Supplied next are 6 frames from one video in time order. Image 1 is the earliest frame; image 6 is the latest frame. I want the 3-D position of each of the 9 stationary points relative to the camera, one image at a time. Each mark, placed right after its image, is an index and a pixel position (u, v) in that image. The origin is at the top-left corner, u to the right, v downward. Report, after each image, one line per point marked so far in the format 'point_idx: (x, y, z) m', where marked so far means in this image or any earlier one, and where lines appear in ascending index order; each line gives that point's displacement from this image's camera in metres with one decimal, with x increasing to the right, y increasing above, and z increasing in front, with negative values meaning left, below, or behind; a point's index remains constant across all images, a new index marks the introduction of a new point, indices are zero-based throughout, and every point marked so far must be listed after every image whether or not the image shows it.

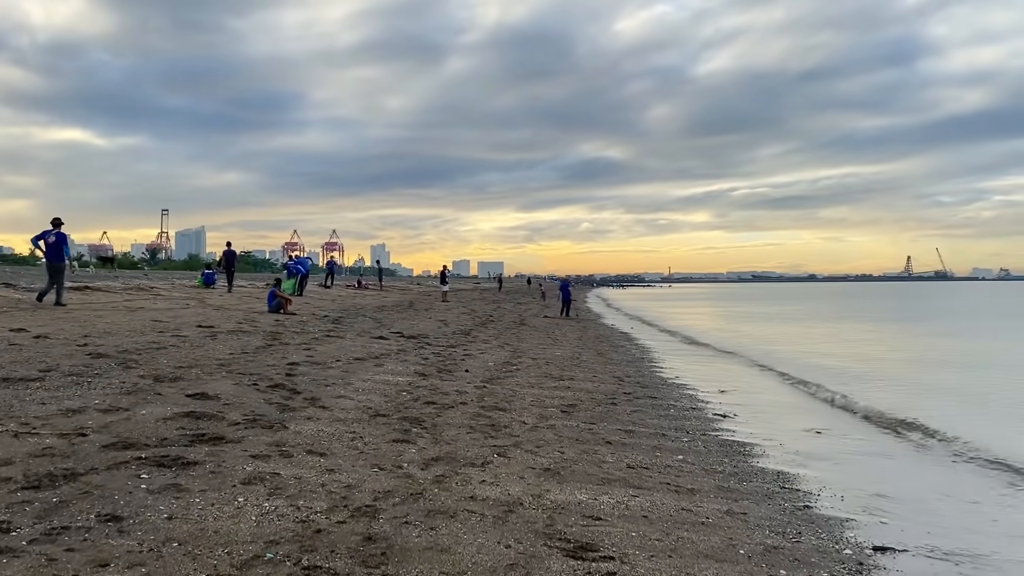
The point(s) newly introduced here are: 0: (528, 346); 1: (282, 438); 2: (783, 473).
0: (+0.3, -1.3, +19.3) m
1: (-1.9, -1.3, +7.3) m
2: (+2.4, -1.7, +7.8) m
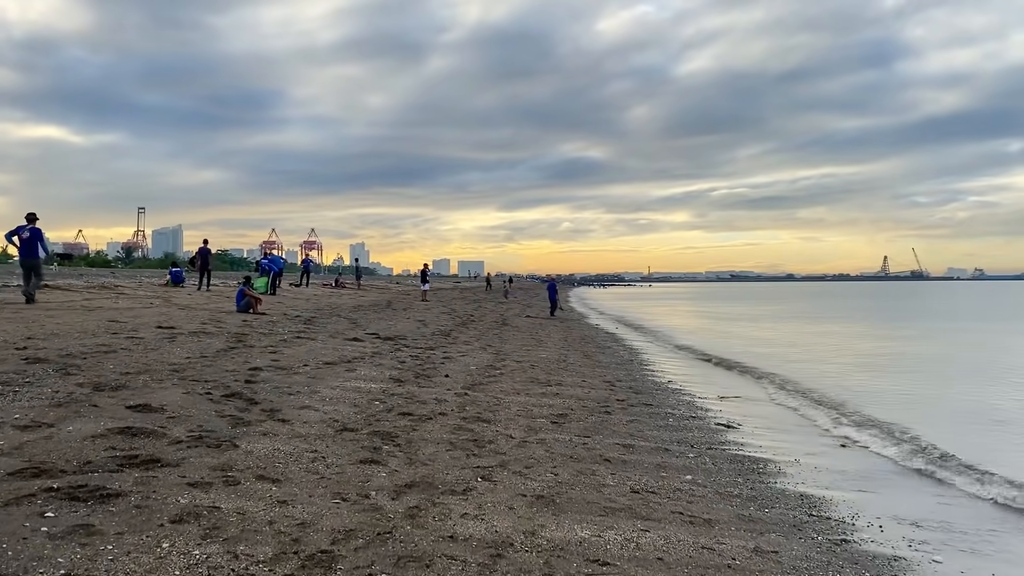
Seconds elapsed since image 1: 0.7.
0: (0.0, -1.2, +18.3) m
1: (-2.0, -1.2, +6.3) m
2: (+2.3, -1.6, +6.9) m
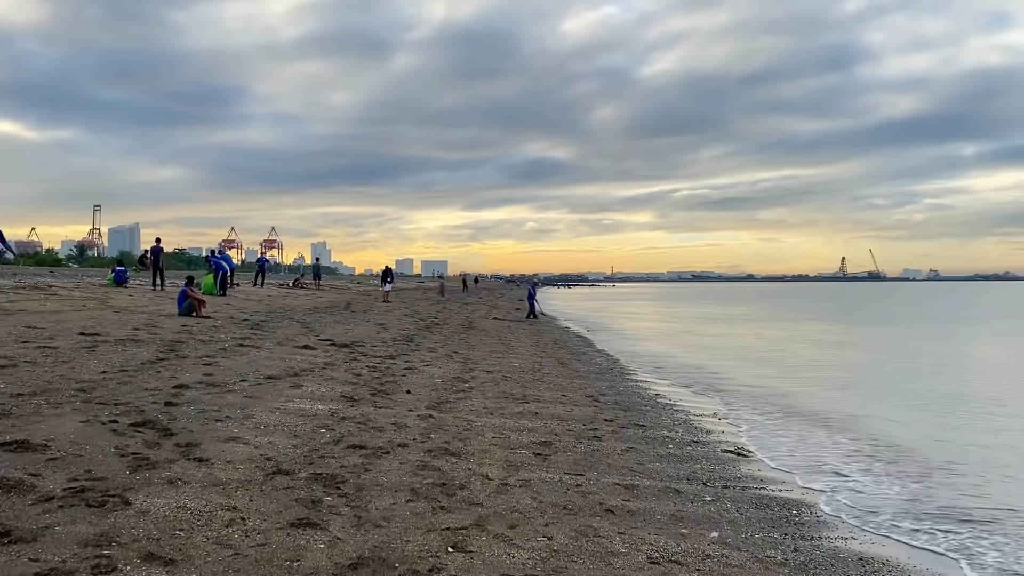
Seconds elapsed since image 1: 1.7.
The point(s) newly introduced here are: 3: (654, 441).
0: (-0.6, -1.3, +16.8) m
1: (-2.1, -1.3, +4.7) m
2: (+2.2, -1.7, +5.4) m
3: (+1.4, -1.6, +8.9) m
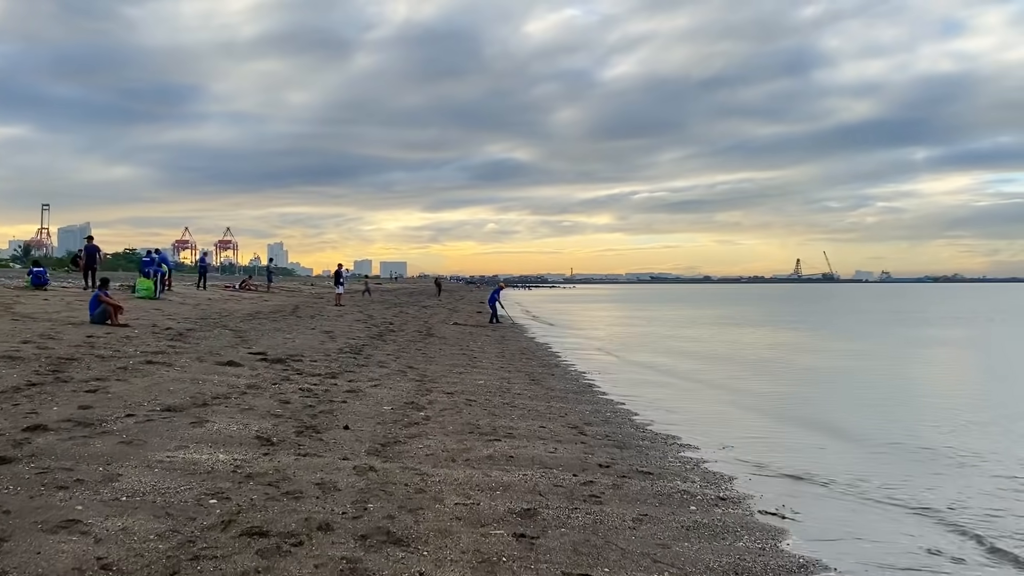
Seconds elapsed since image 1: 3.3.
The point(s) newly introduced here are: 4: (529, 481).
0: (-1.2, -1.3, +14.5) m
1: (-2.2, -1.3, +2.3) m
2: (+2.1, -1.7, +3.2) m
3: (+1.2, -1.6, +6.7) m
4: (+0.1, -1.5, +6.9) m
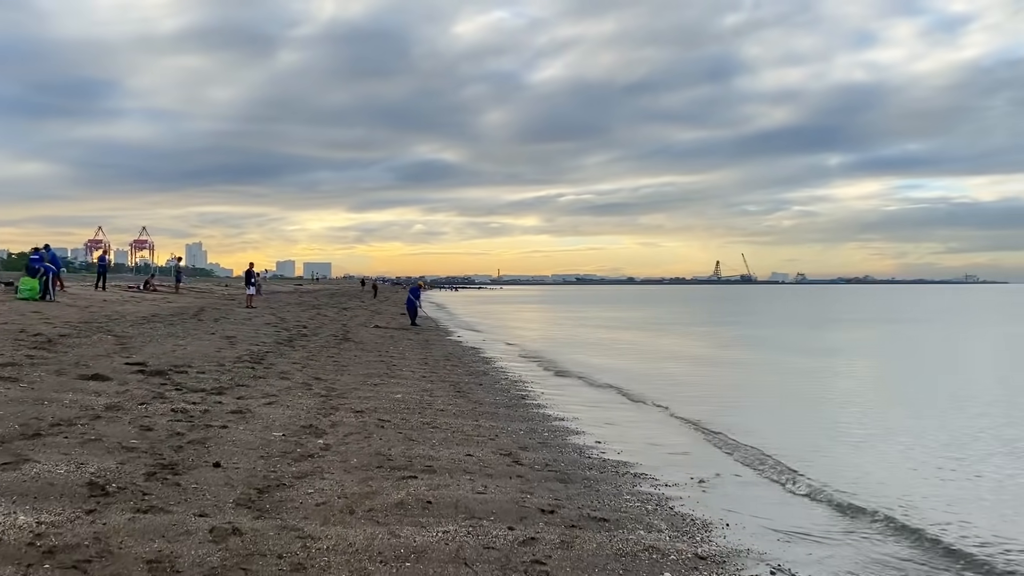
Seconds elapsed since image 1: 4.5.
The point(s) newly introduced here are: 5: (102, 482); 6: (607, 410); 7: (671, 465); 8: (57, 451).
0: (-2.3, -1.3, +12.6) m
1: (-2.3, -1.3, +0.4) m
2: (+1.9, -1.7, +1.7) m
3: (+0.7, -1.6, +5.1) m
4: (-0.4, -1.5, +5.2) m
5: (-2.7, -1.3, +5.9) m
6: (+1.2, -1.7, +11.7) m
7: (+1.4, -1.7, +8.2) m
8: (-3.4, -1.2, +6.7) m
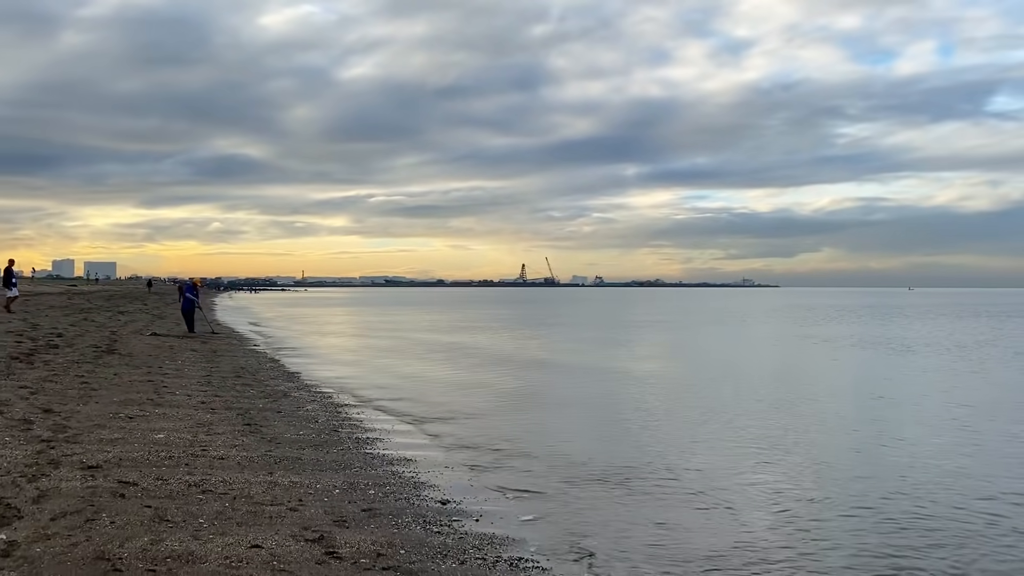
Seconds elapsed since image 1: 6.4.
0: (-4.4, -1.3, +9.3) m
1: (-1.7, -1.3, -2.6) m
2: (+2.1, -1.7, -0.5) m
3: (+0.2, -1.6, +2.6) m
4: (-0.9, -1.5, +2.5) m
5: (-3.3, -1.2, +2.6) m
6: (-0.8, -1.7, +9.1) m
7: (+0.2, -1.7, +5.8) m
8: (-4.2, -1.2, +3.3) m
